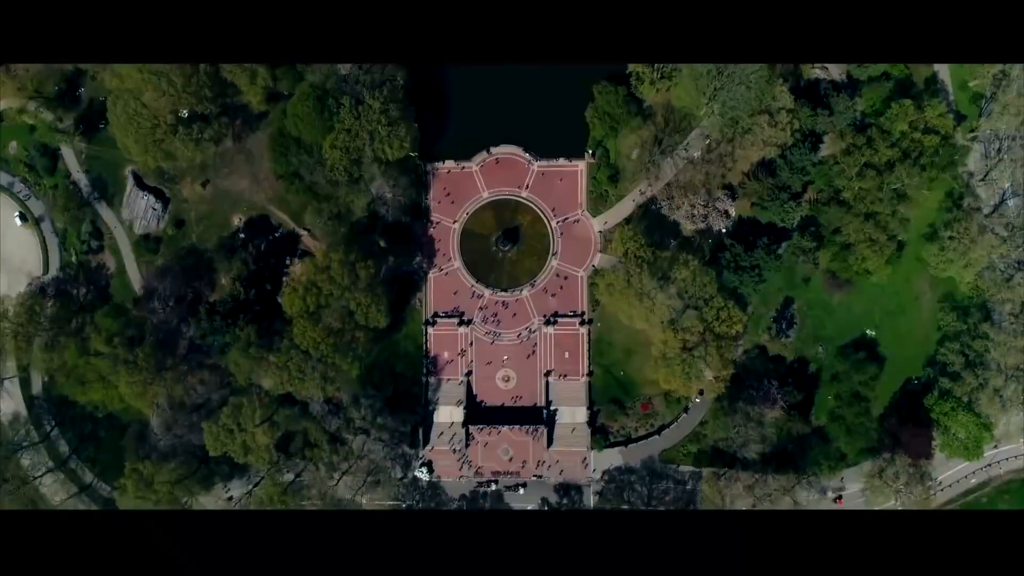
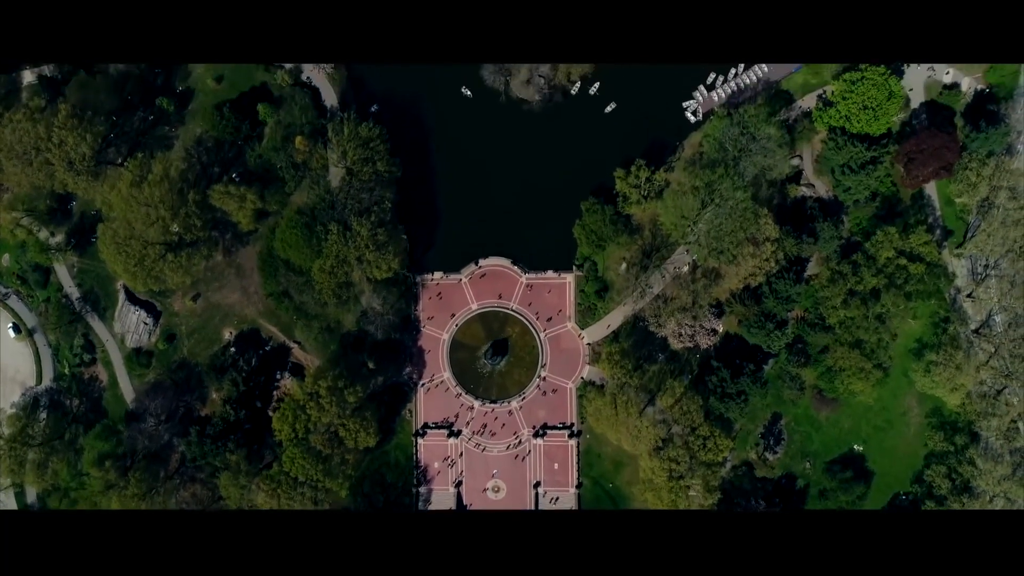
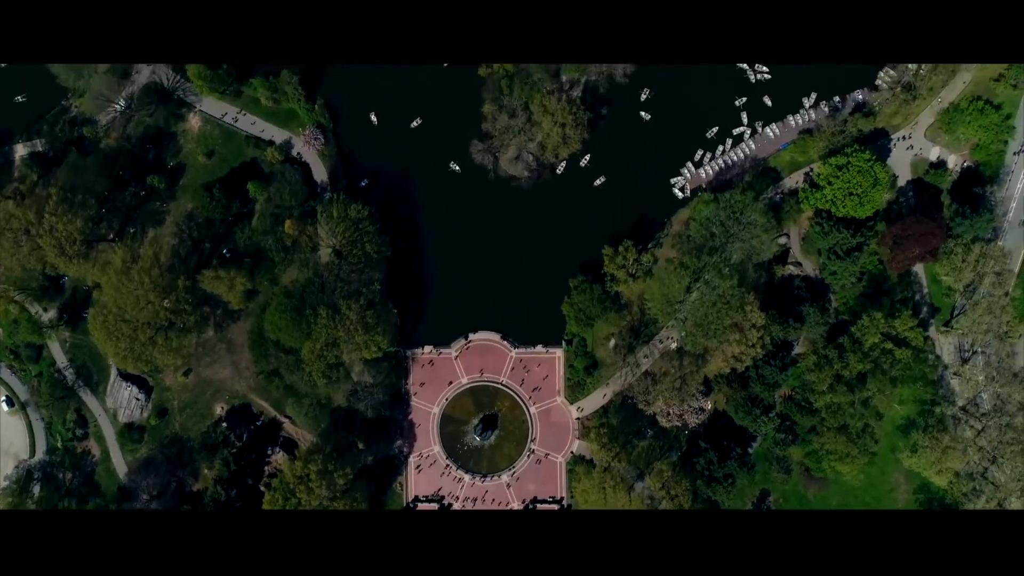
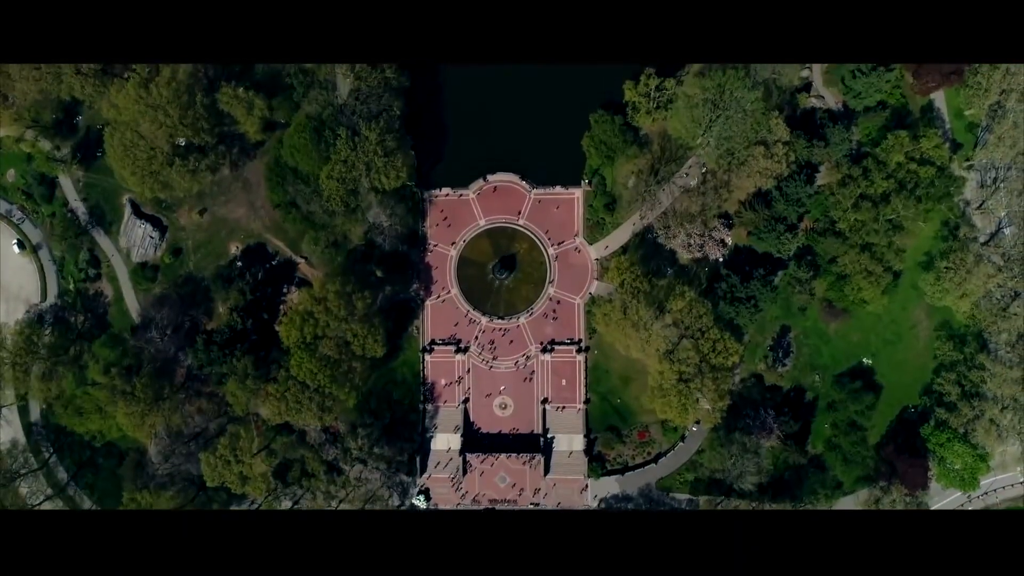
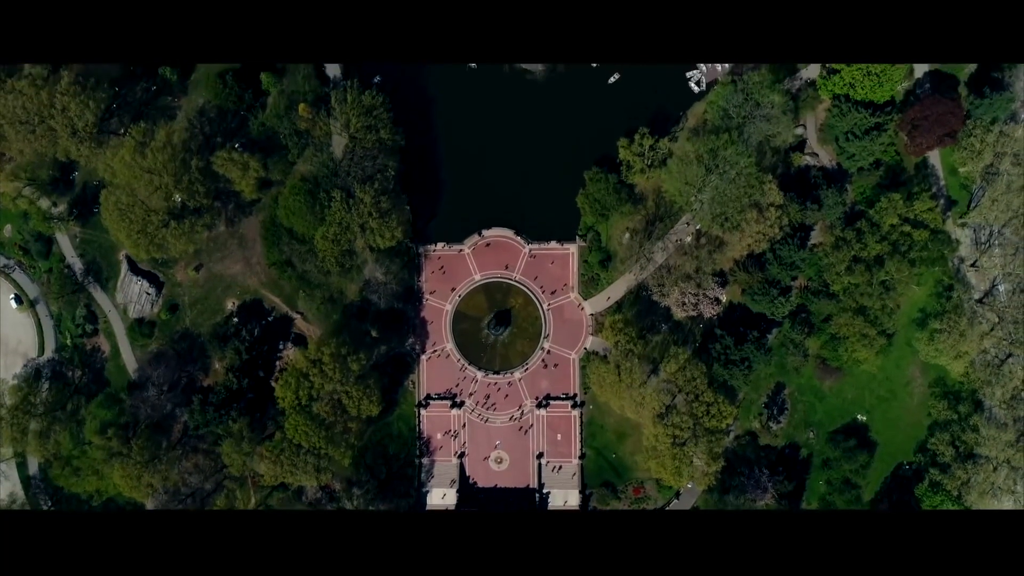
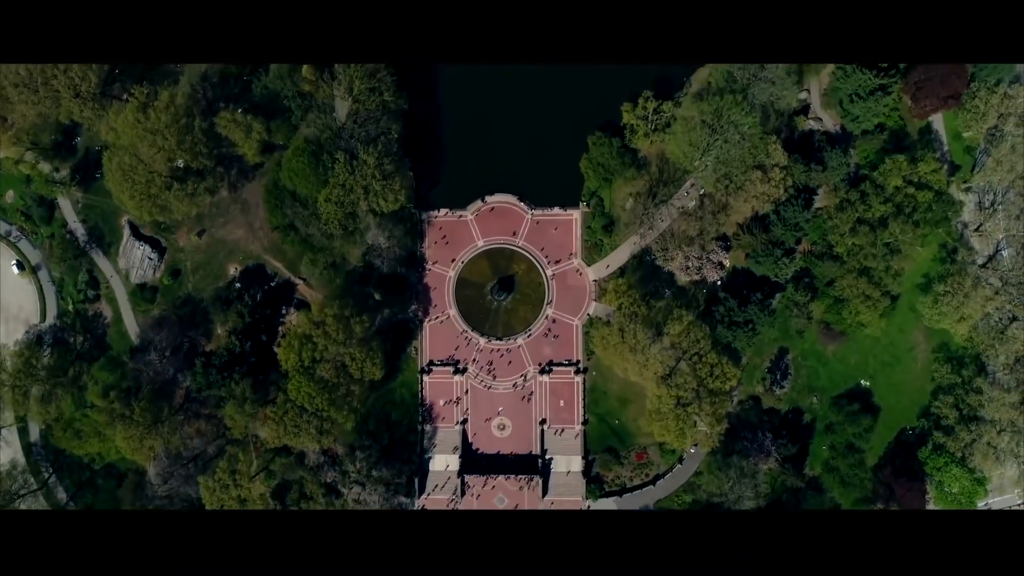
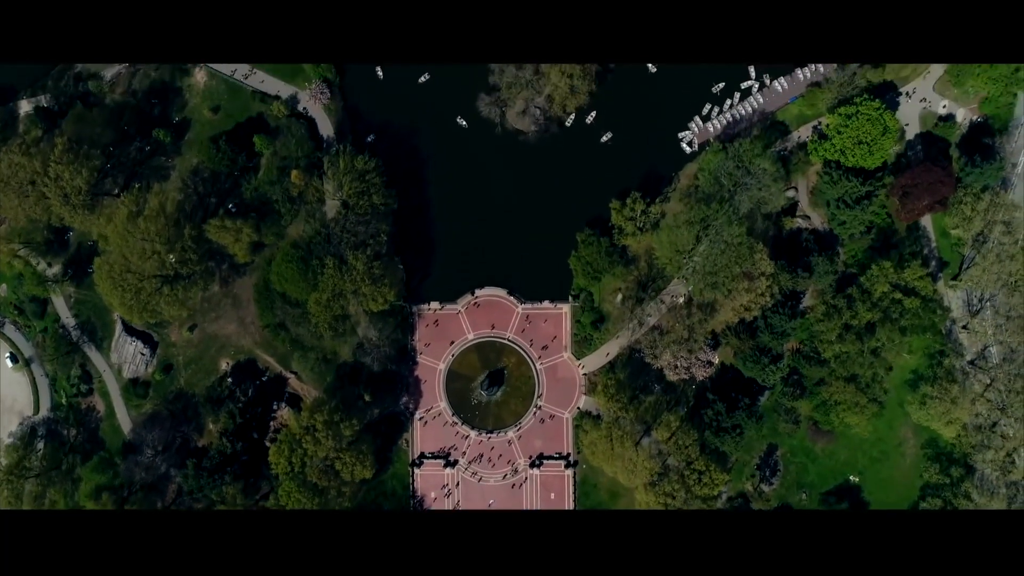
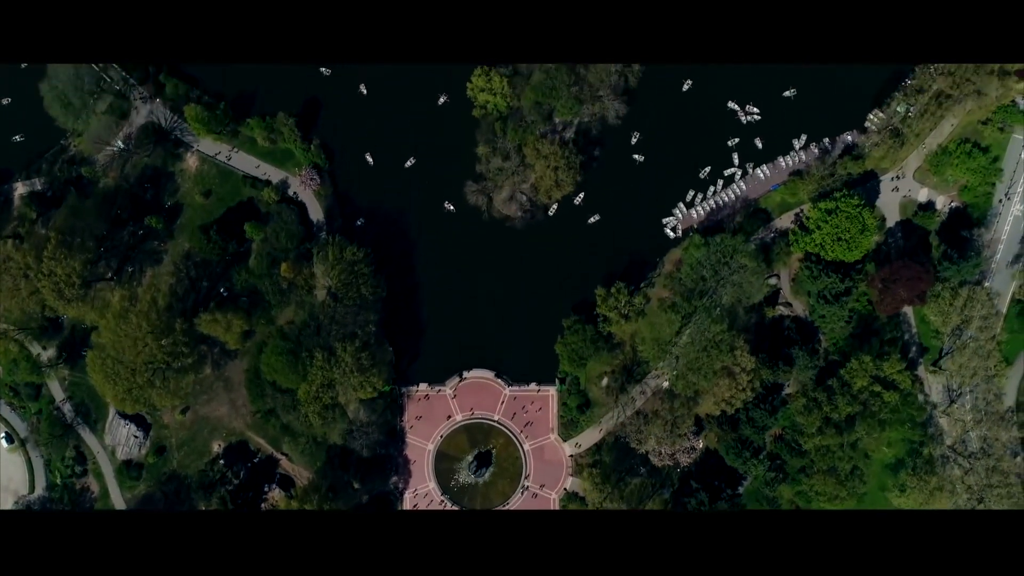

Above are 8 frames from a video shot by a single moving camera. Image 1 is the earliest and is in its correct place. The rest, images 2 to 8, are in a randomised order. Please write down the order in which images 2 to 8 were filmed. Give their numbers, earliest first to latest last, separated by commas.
4, 6, 5, 2, 7, 3, 8
